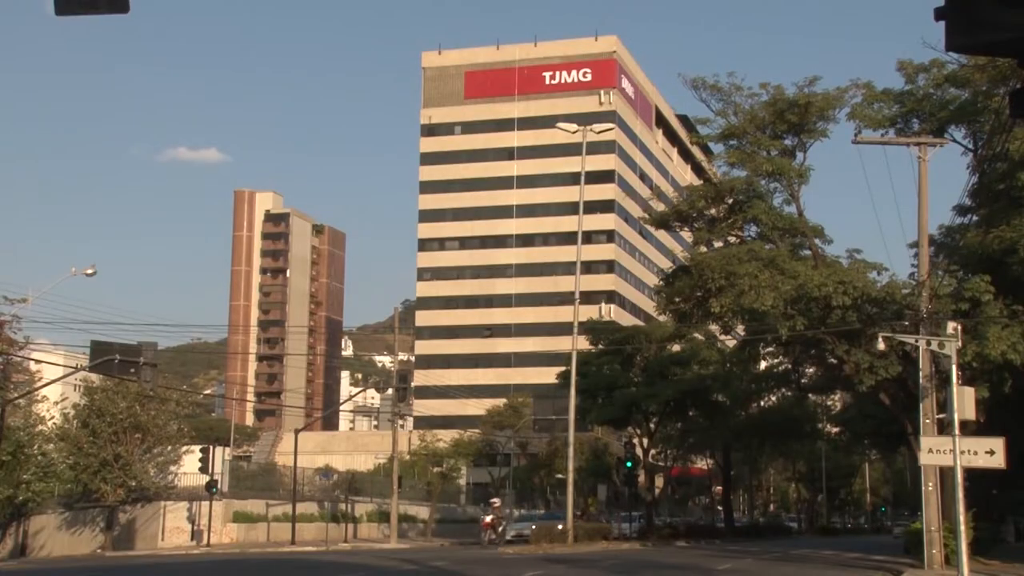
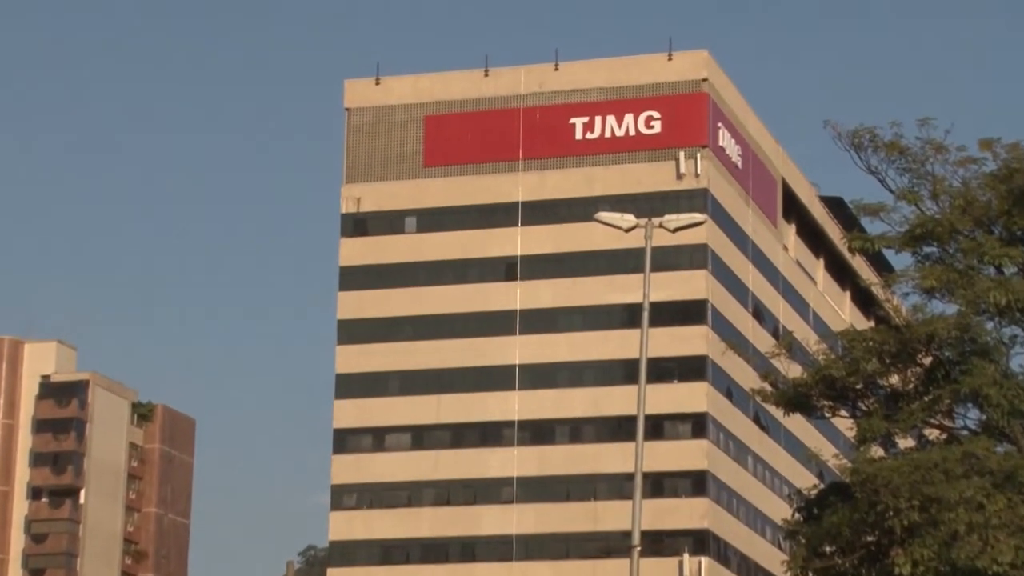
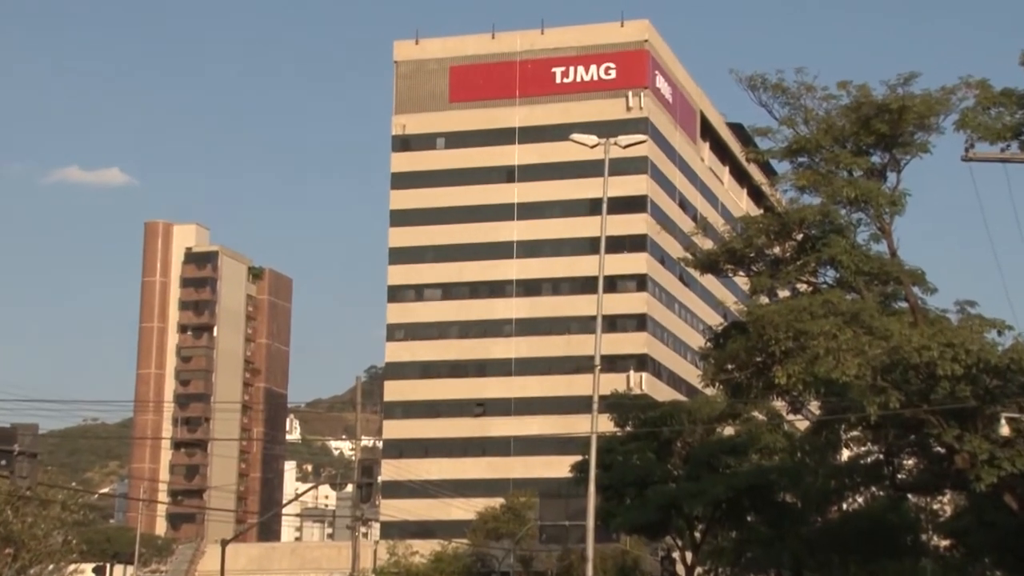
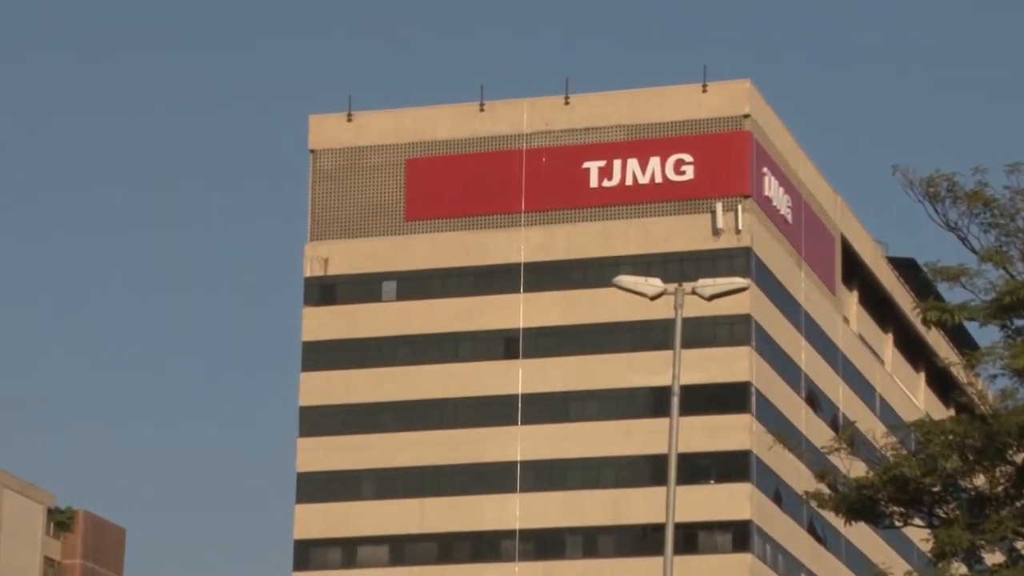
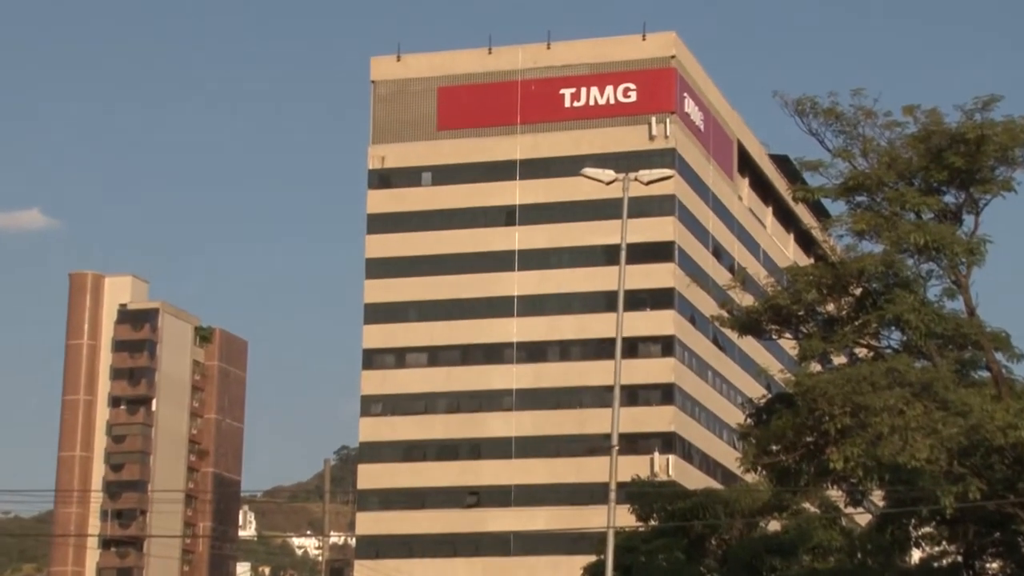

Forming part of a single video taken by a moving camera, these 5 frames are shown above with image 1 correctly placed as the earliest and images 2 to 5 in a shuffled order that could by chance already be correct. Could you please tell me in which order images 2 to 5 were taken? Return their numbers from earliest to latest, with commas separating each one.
3, 5, 2, 4
